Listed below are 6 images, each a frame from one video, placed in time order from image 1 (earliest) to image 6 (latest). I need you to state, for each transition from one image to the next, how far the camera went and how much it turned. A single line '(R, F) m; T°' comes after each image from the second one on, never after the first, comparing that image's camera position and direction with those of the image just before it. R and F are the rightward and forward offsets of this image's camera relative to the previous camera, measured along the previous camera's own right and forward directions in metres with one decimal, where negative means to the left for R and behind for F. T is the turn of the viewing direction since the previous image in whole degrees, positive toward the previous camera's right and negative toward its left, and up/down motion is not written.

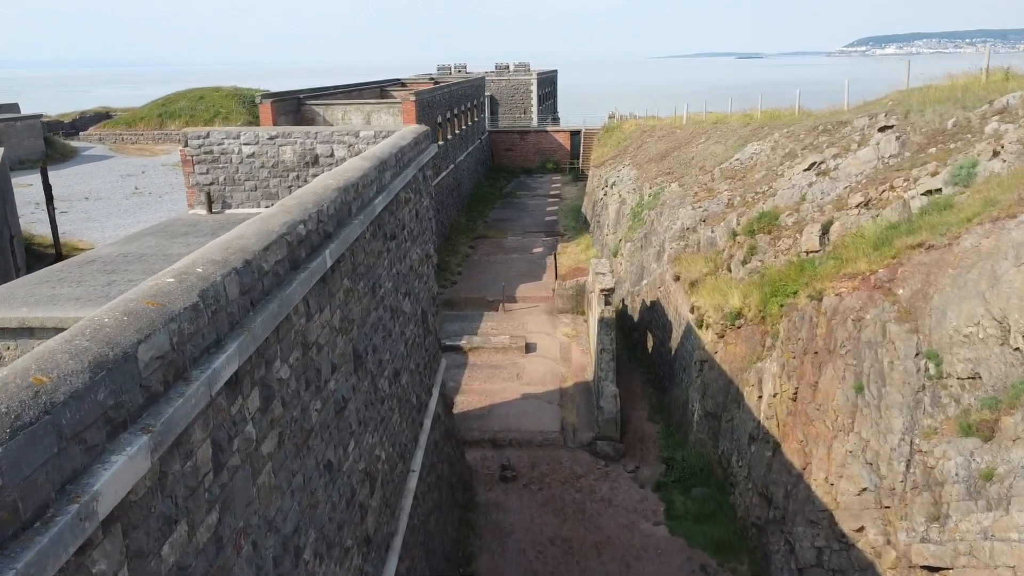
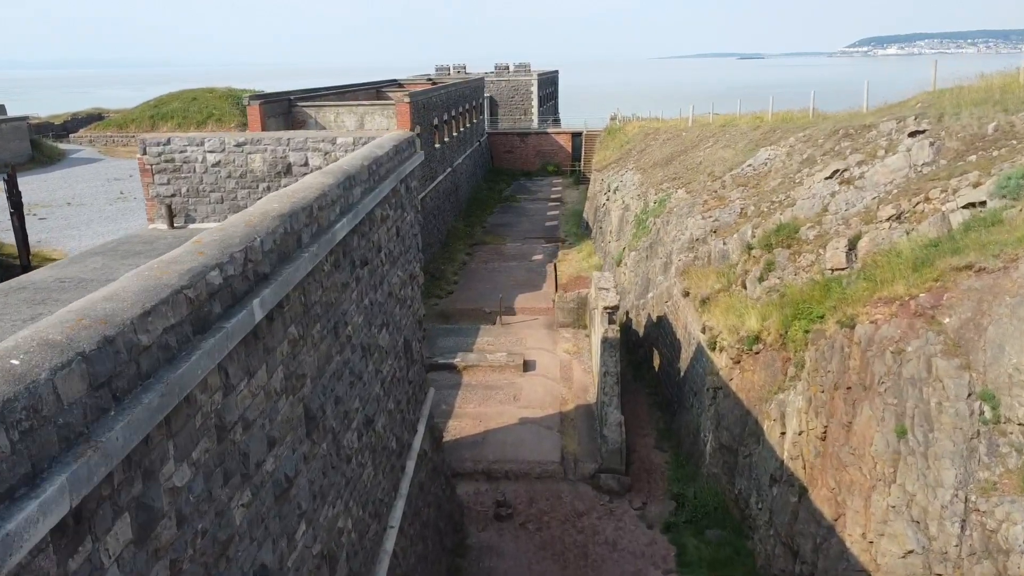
(+0.1, +0.9) m; 0°
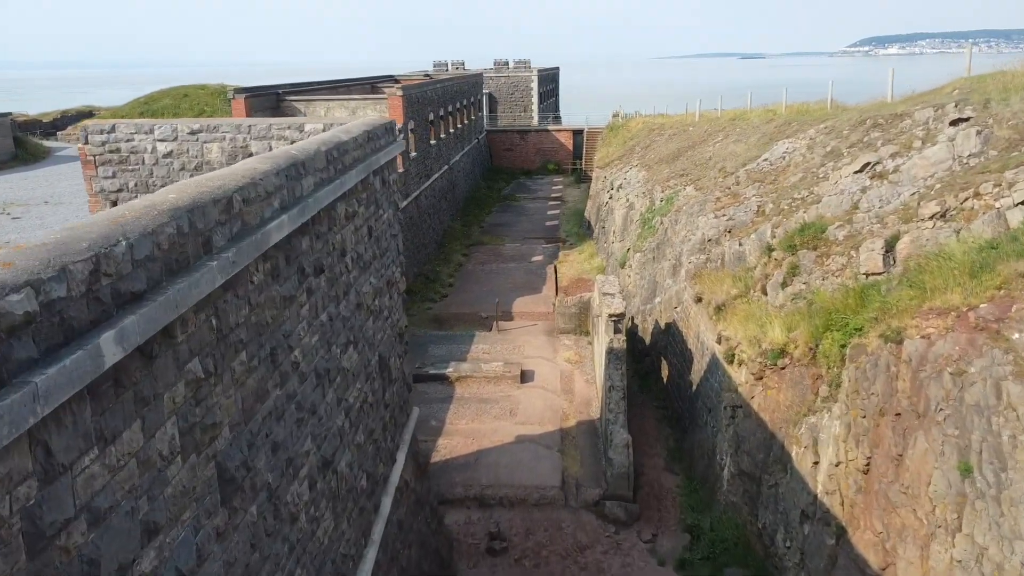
(+0.1, +1.0) m; 0°
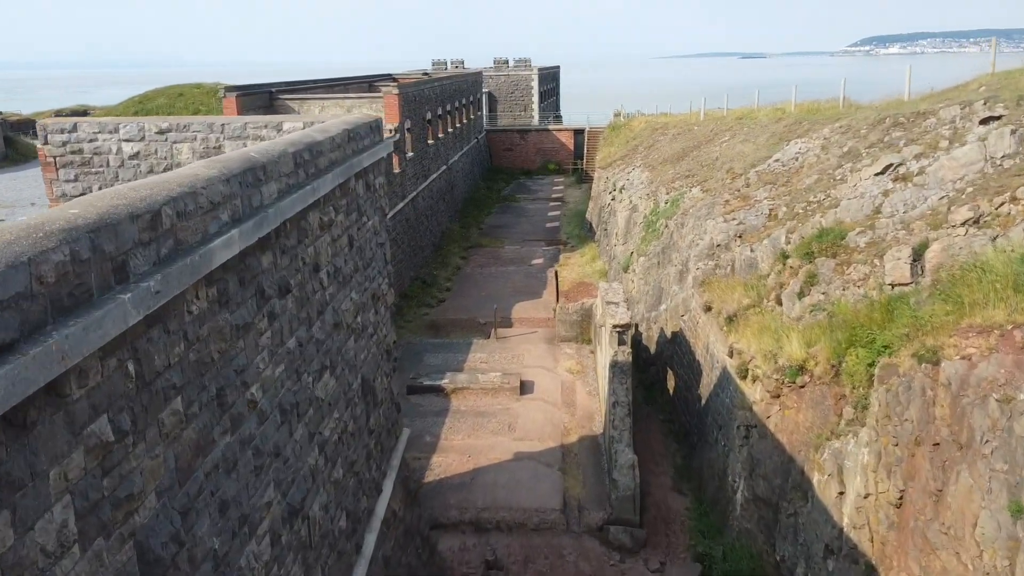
(0.0, +0.6) m; 0°
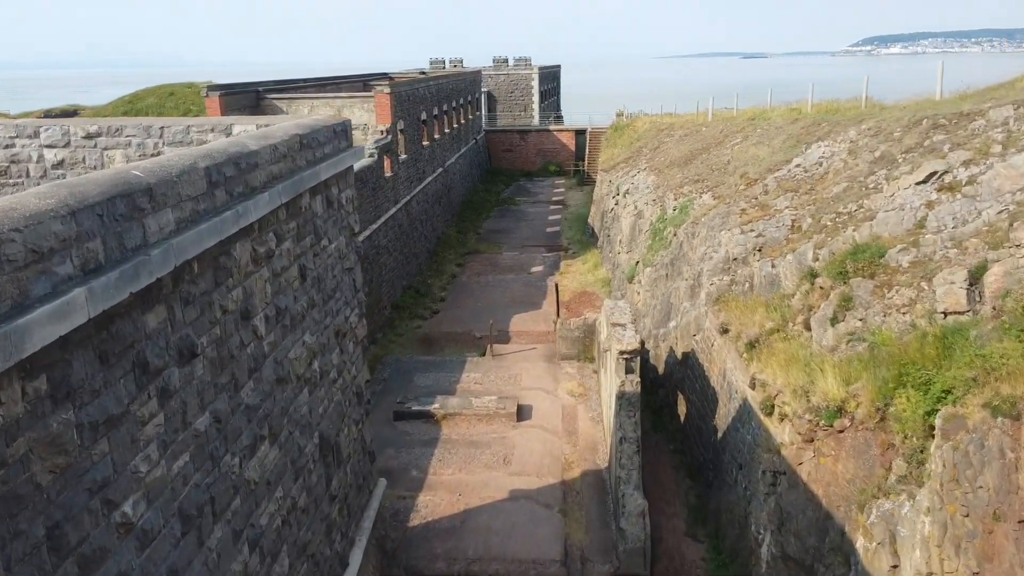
(+0.1, +1.0) m; 0°
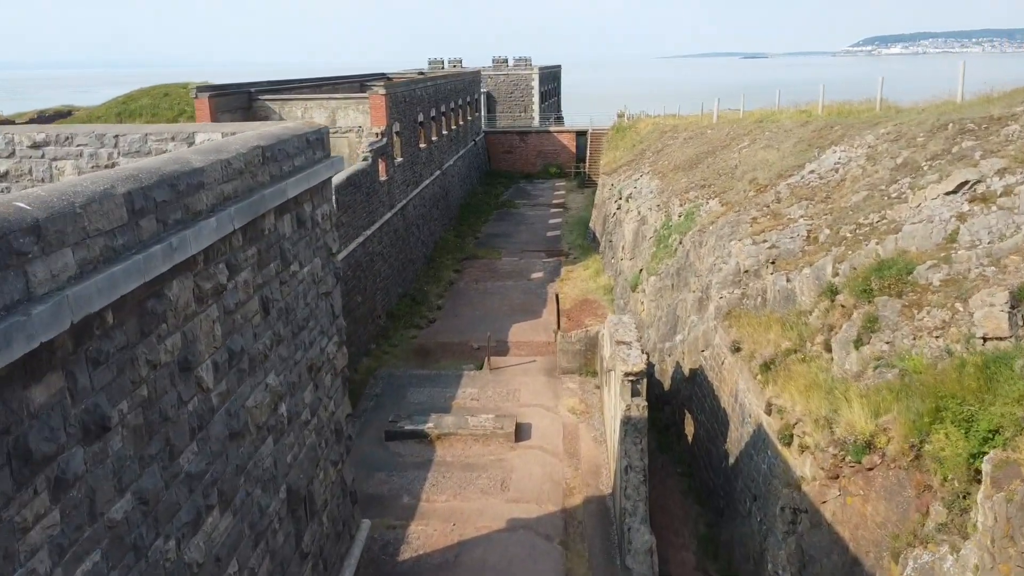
(0.0, +0.6) m; 0°
